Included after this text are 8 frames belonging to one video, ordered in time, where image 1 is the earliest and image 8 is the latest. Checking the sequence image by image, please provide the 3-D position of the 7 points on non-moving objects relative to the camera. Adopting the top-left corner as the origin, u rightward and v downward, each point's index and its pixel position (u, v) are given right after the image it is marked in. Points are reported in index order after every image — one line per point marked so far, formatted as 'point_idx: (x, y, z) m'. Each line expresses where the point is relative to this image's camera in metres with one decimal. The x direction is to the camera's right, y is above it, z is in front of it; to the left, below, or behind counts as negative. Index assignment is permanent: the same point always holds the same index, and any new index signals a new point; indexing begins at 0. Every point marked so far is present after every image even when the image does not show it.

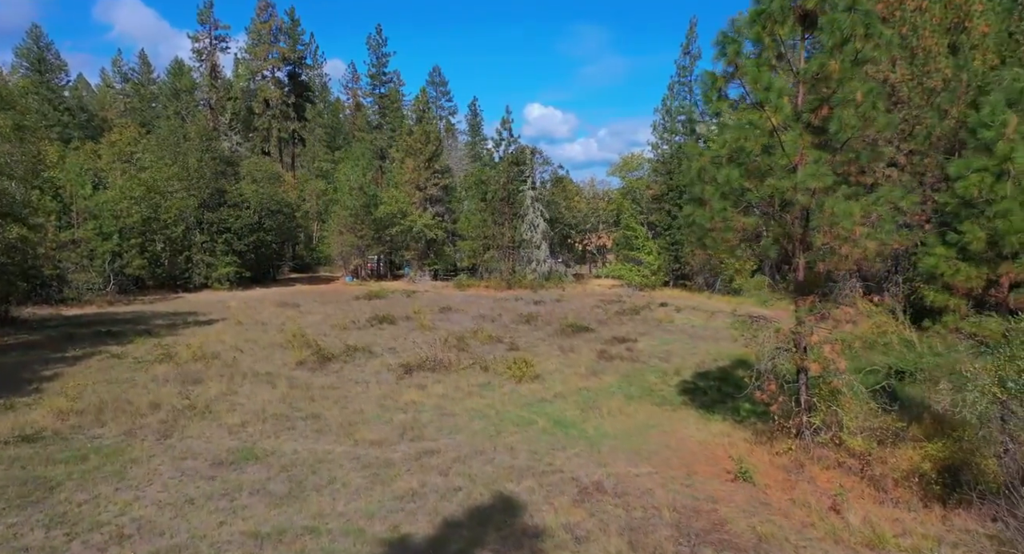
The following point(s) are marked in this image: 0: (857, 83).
0: (+4.2, +2.4, +7.7) m
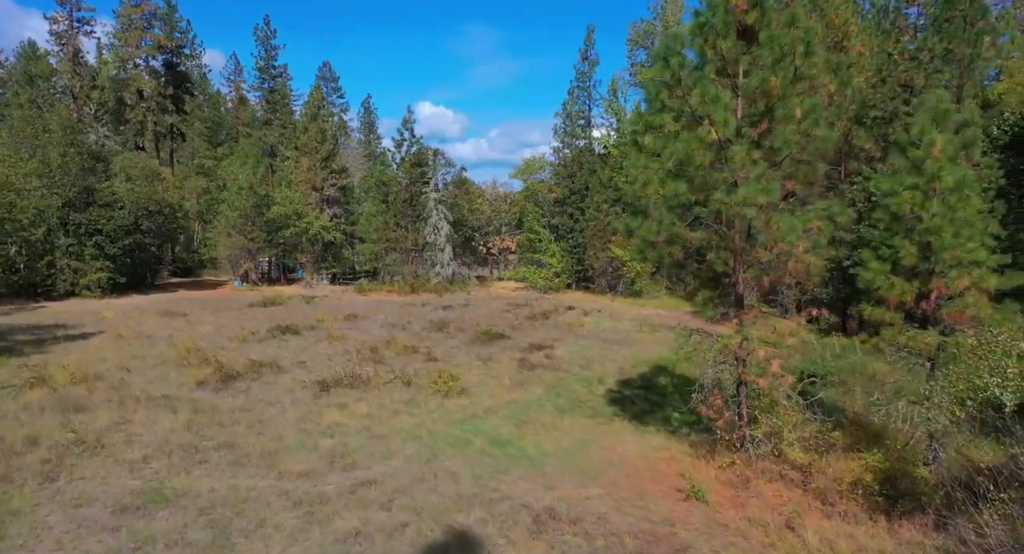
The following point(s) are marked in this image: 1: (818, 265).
0: (+3.5, +2.2, +7.9) m
1: (+3.9, +0.2, +7.9) m
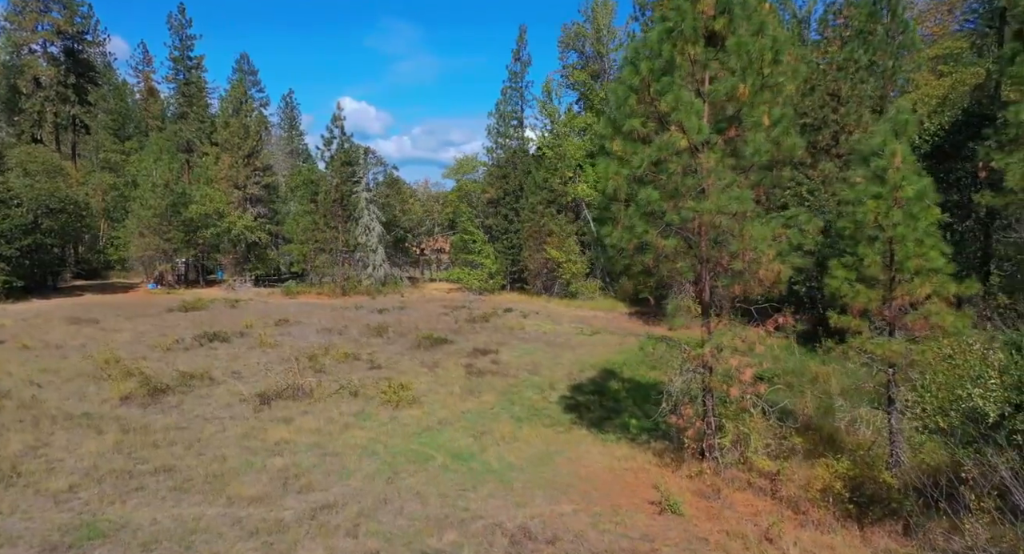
0: (+3.2, +2.1, +7.9) m
1: (+3.5, +0.1, +8.0) m
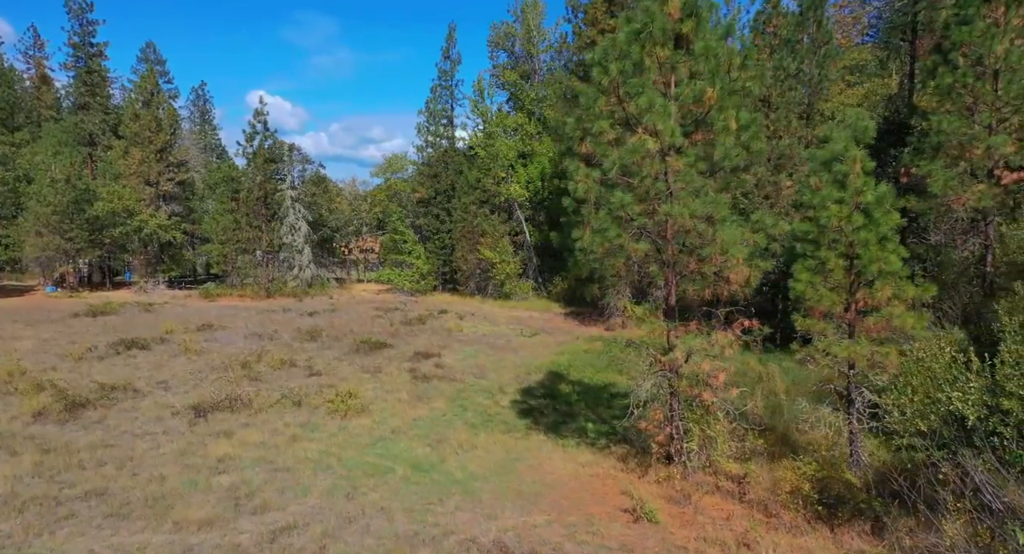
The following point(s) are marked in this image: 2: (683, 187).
0: (+2.8, +2.1, +8.0) m
1: (+3.1, 0.0, +8.2) m
2: (+2.2, +1.1, +7.9) m
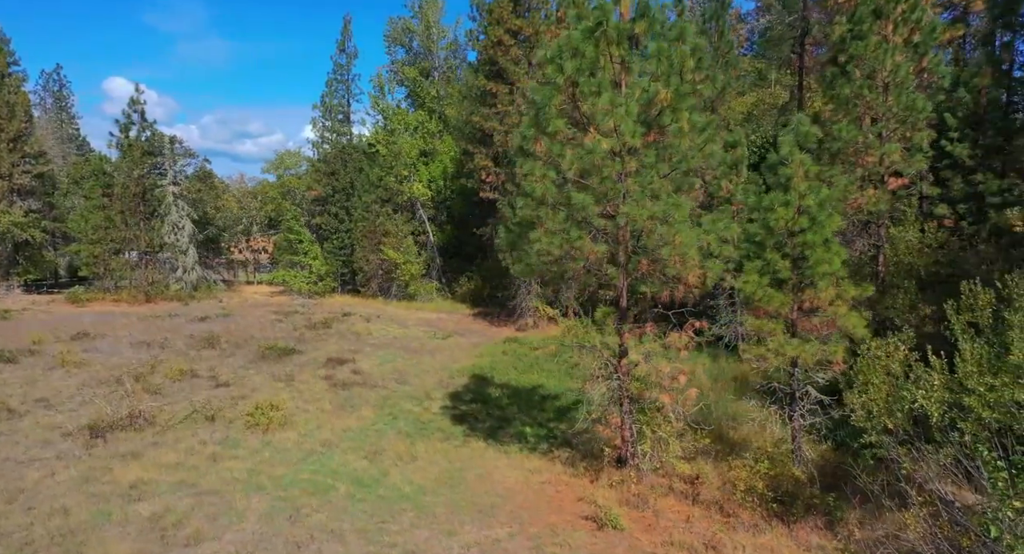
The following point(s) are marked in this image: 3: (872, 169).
0: (+2.2, +2.1, +8.1) m
1: (+2.5, 0.0, +8.3) m
2: (+1.6, +1.1, +7.9) m
3: (+6.9, +2.1, +12.3) m
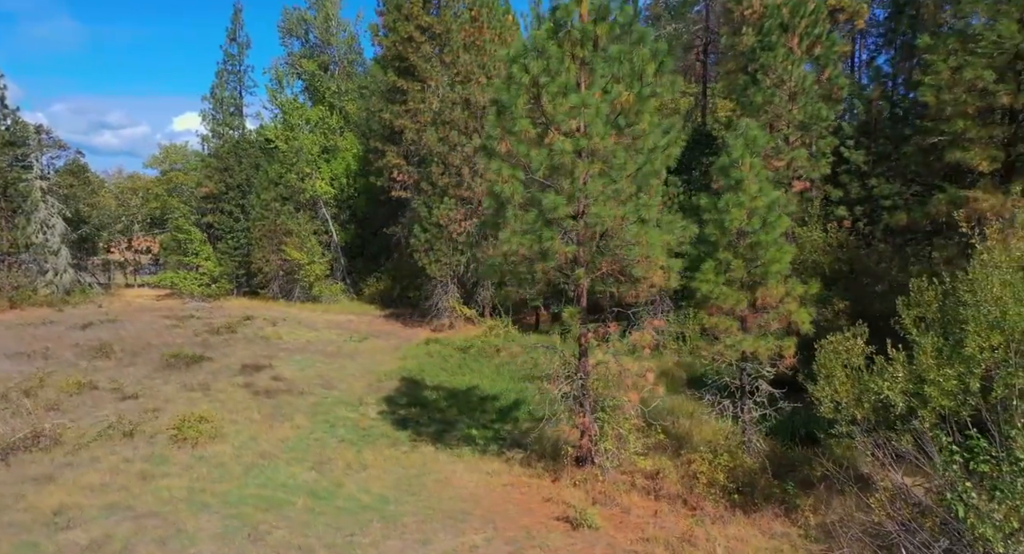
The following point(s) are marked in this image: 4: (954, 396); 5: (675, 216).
0: (+1.8, +2.1, +8.3) m
1: (+2.1, 0.0, +8.6) m
2: (+1.2, +1.1, +8.1) m
3: (+5.8, +2.1, +13.1) m
4: (+4.0, -1.1, +5.8) m
5: (+2.2, +0.8, +8.8) m
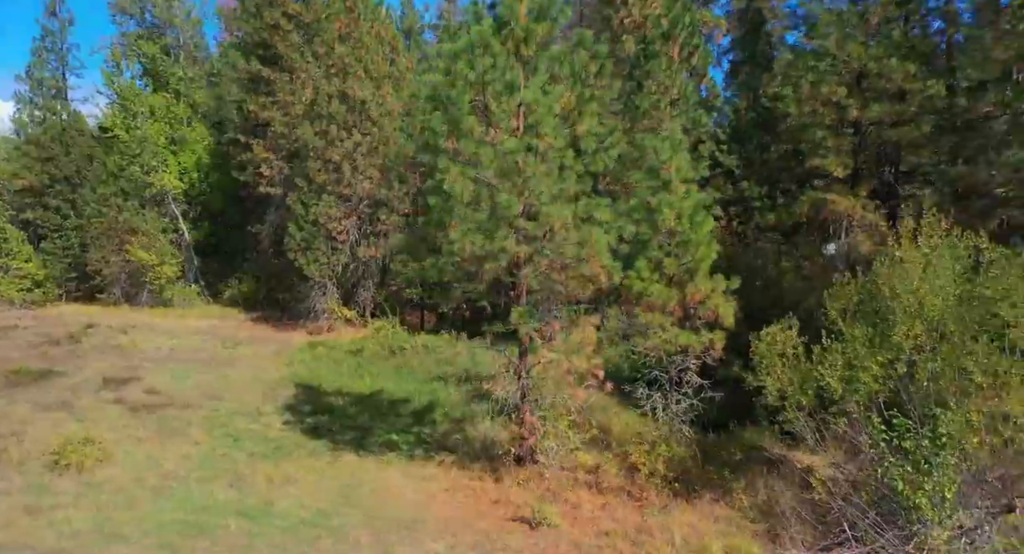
0: (+1.0, +2.1, +8.6) m
1: (+1.3, 0.0, +8.9) m
2: (+0.6, +1.1, +8.2) m
3: (+4.0, +2.2, +14.1) m
4: (+3.8, -1.0, +6.5) m
5: (+1.3, +0.9, +9.1) m
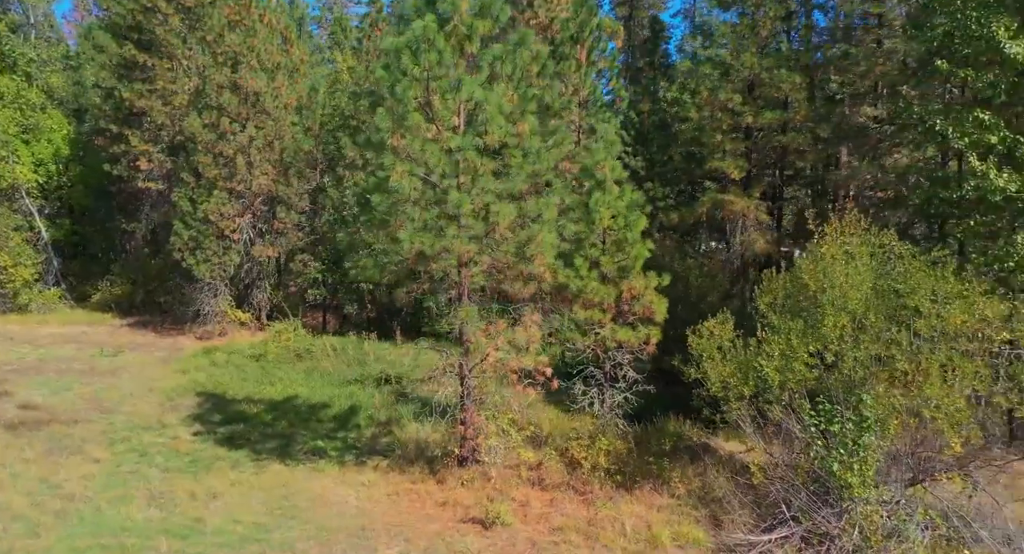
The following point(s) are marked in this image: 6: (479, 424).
0: (+0.3, +2.1, +8.7) m
1: (+0.5, +0.1, +9.0) m
2: (-0.1, +1.1, +8.2) m
3: (+2.3, +2.3, +14.6) m
4: (+3.3, -1.0, +7.1) m
5: (+0.5, +0.9, +9.3) m
6: (-0.5, -2.0, +8.9) m
